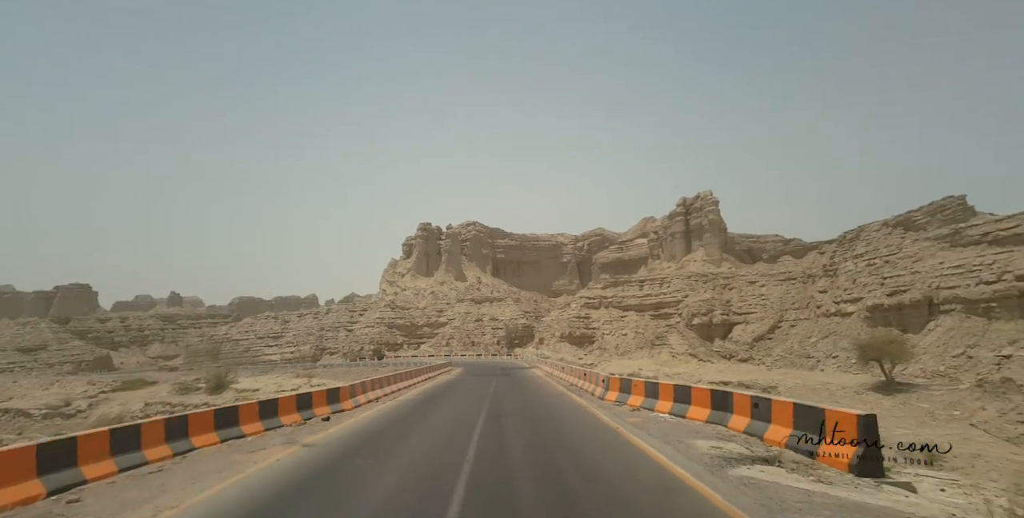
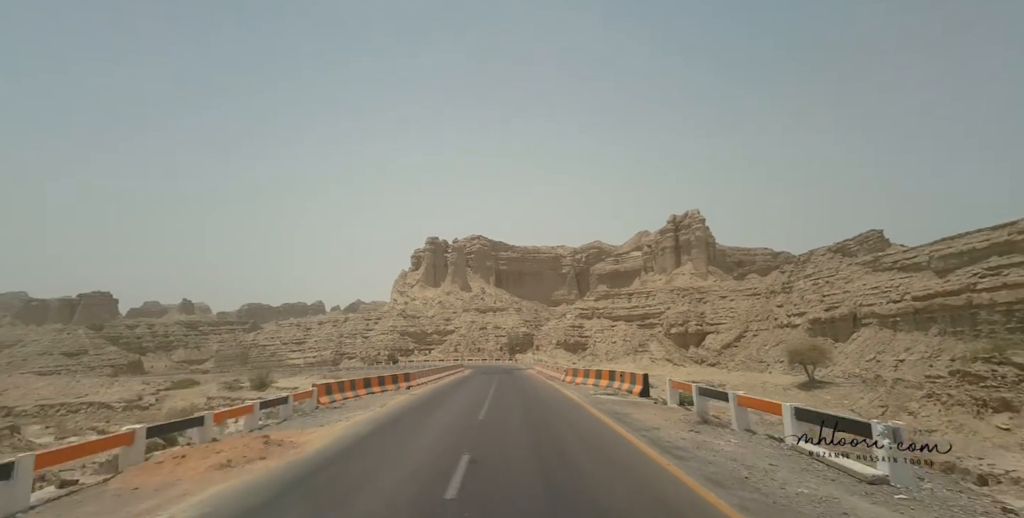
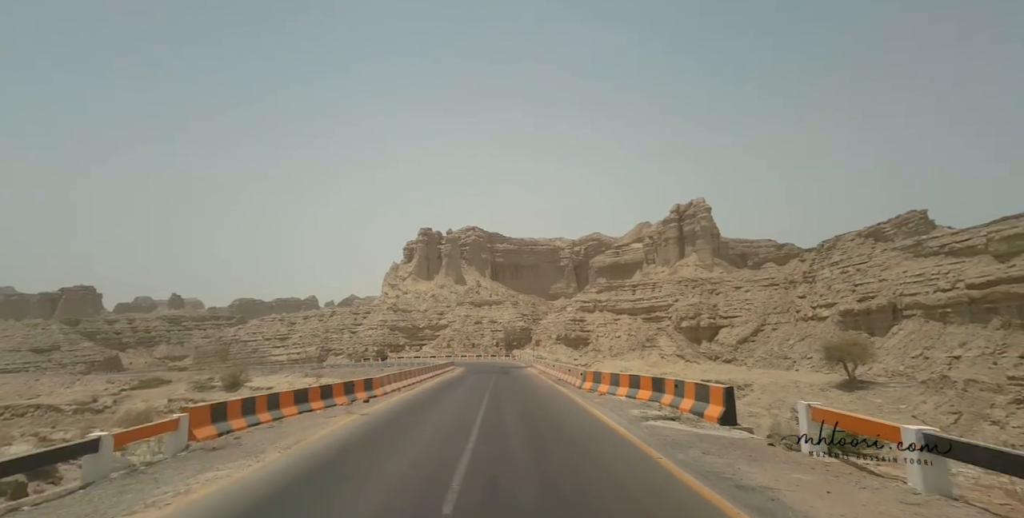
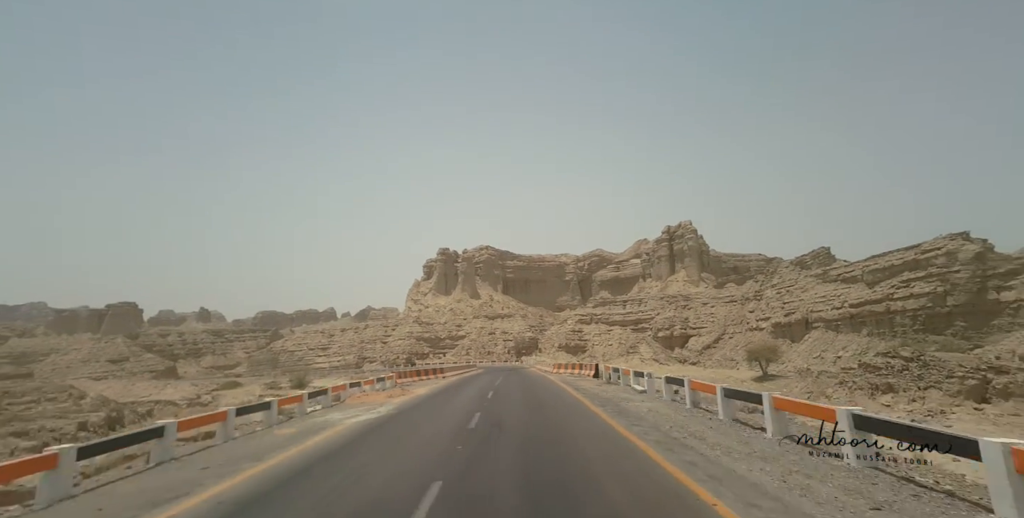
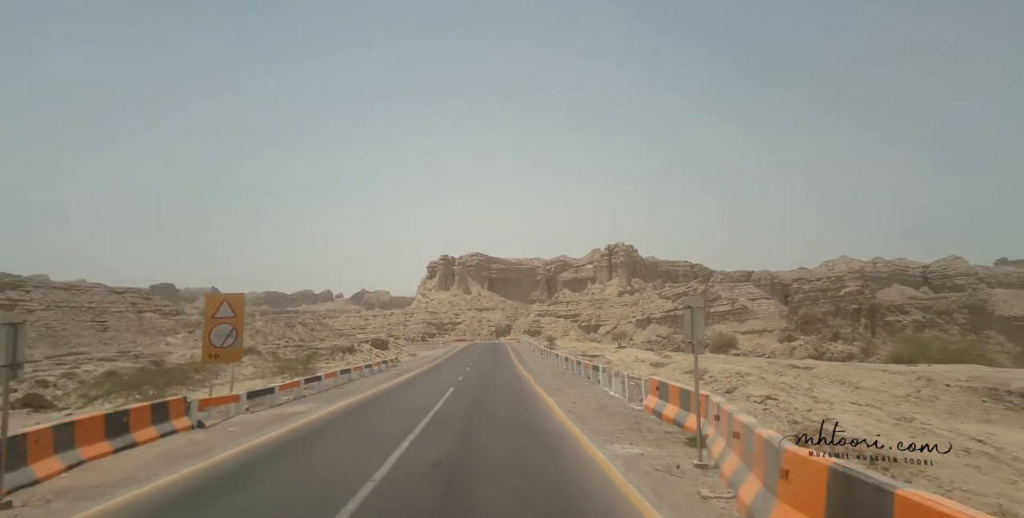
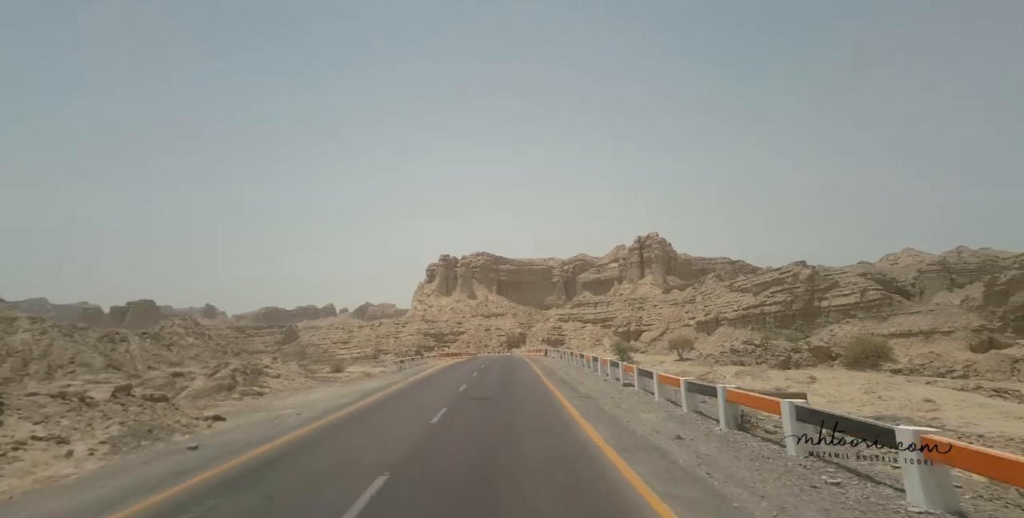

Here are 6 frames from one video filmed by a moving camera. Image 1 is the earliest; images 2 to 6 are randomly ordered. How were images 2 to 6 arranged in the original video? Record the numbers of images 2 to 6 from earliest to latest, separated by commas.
3, 2, 4, 6, 5
